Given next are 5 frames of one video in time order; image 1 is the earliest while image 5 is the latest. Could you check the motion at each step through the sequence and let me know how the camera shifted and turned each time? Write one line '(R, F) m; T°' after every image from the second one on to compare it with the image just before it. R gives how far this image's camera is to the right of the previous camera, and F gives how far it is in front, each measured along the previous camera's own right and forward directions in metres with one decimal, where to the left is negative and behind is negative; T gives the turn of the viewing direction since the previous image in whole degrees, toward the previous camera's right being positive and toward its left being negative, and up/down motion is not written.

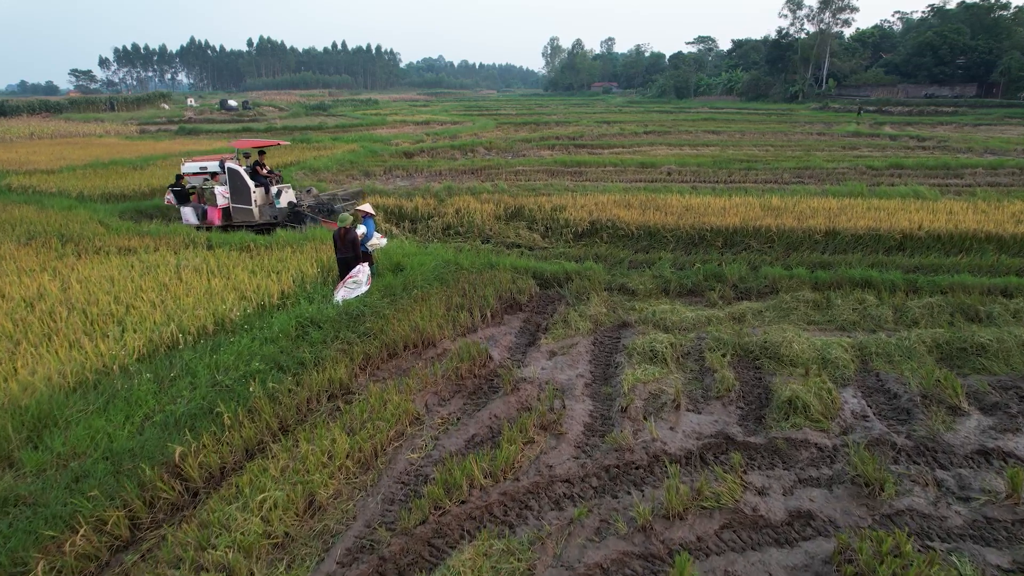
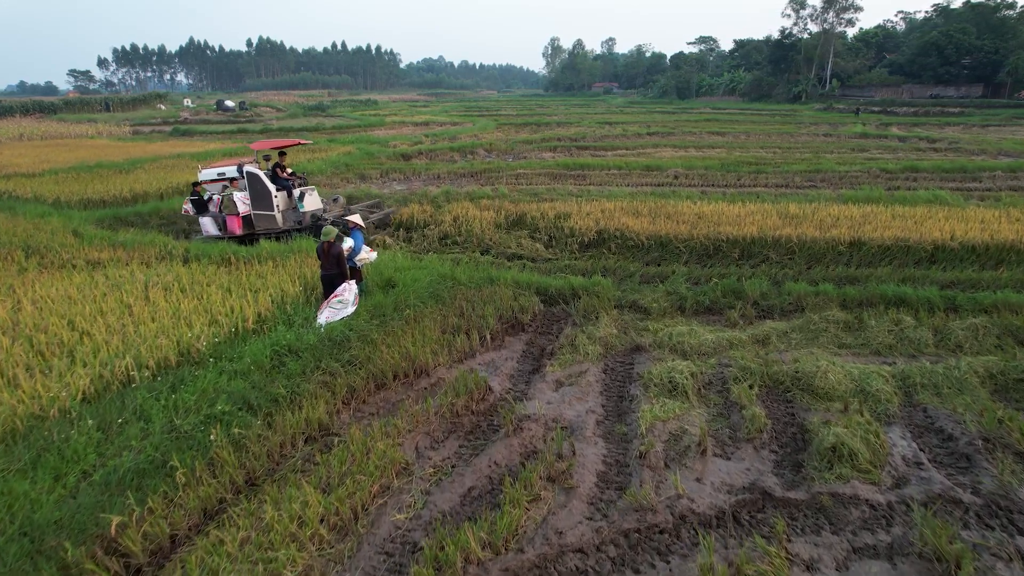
(0.0, +0.6) m; 0°
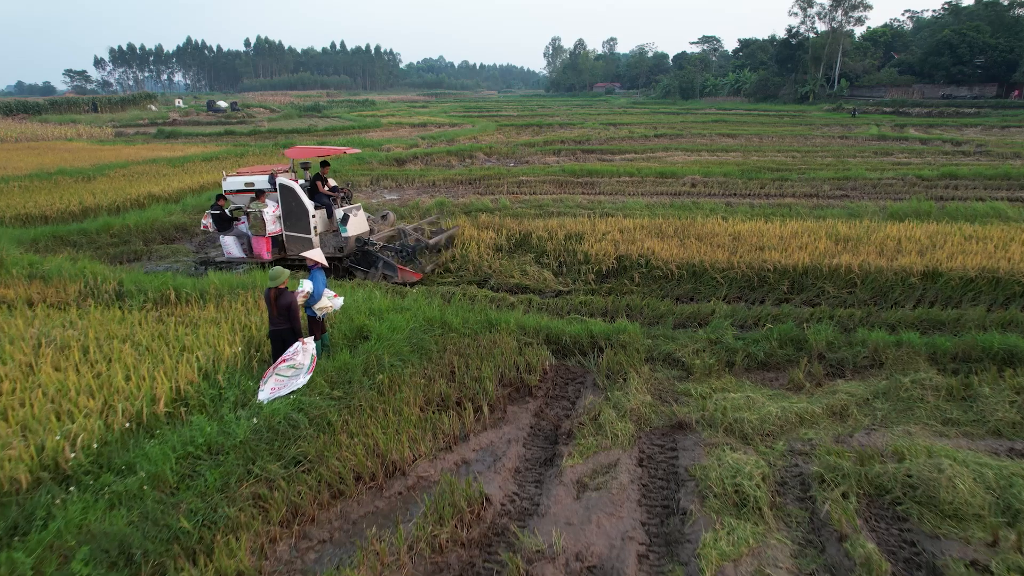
(0.0, +1.5) m; 0°
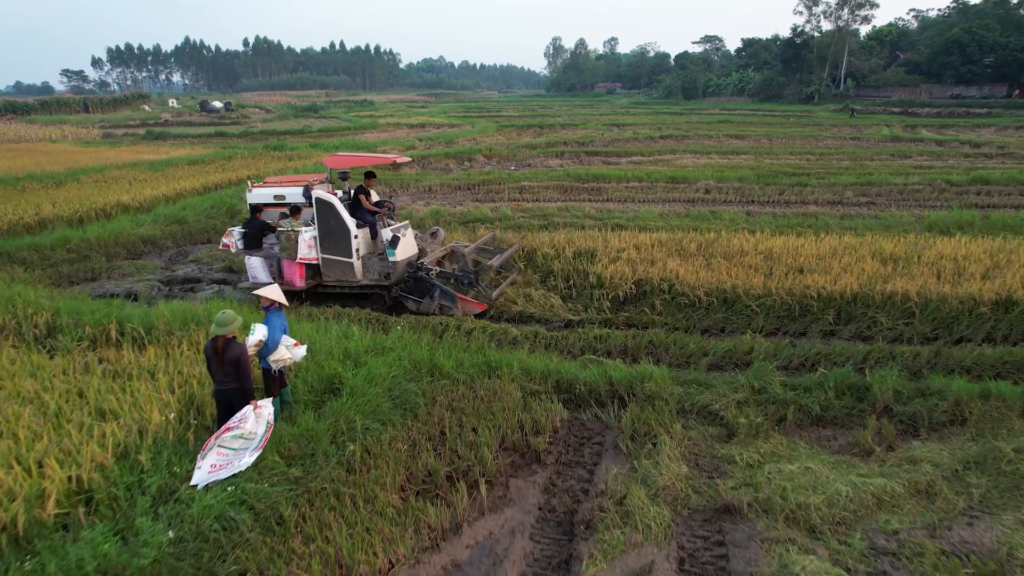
(0.0, +1.0) m; 0°
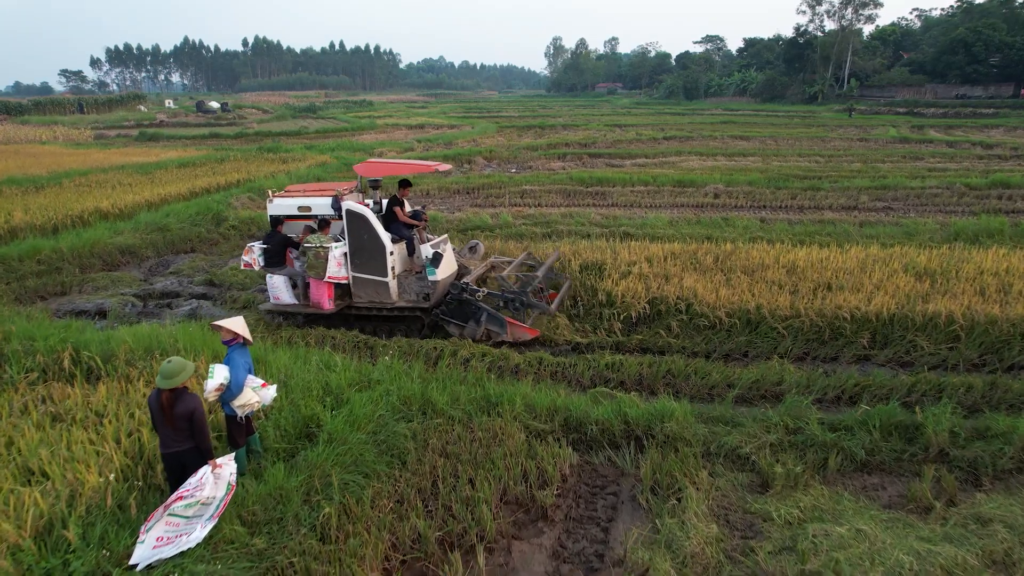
(0.0, +0.6) m; 0°
